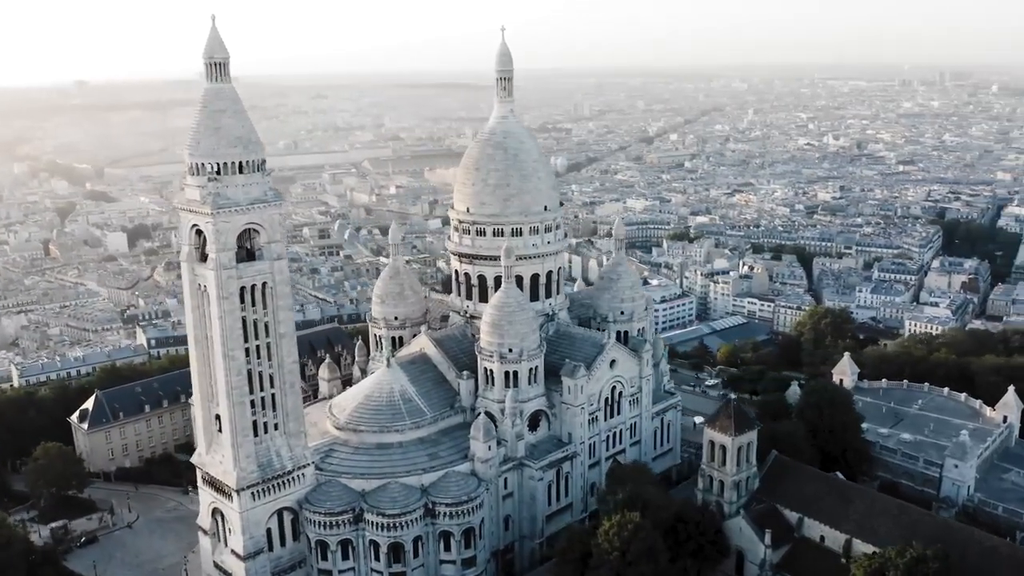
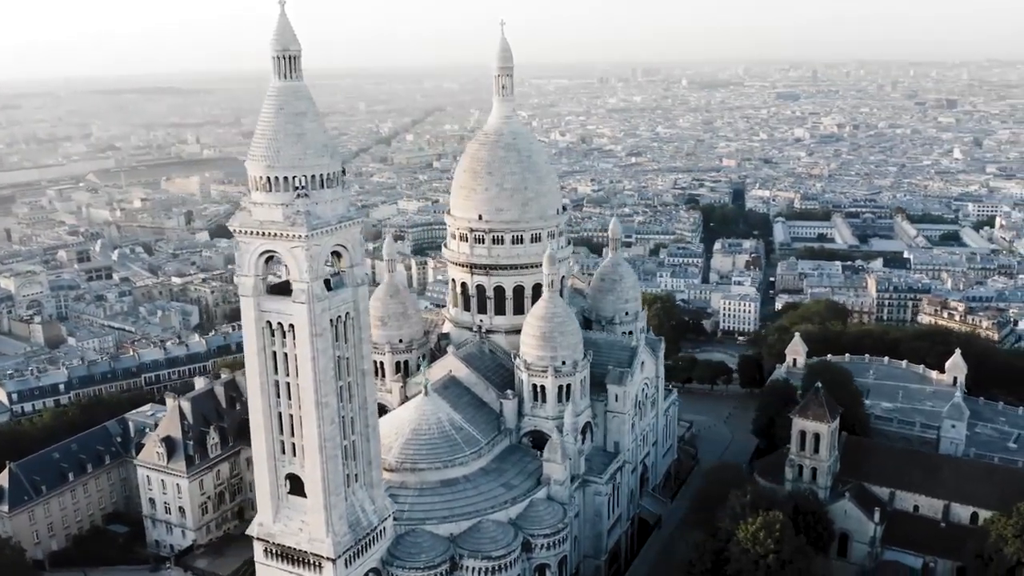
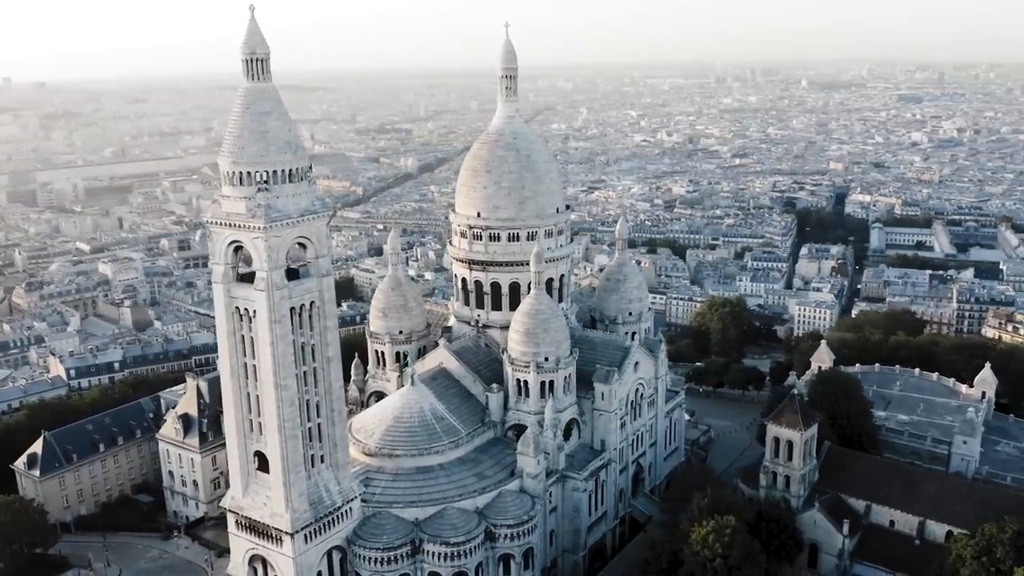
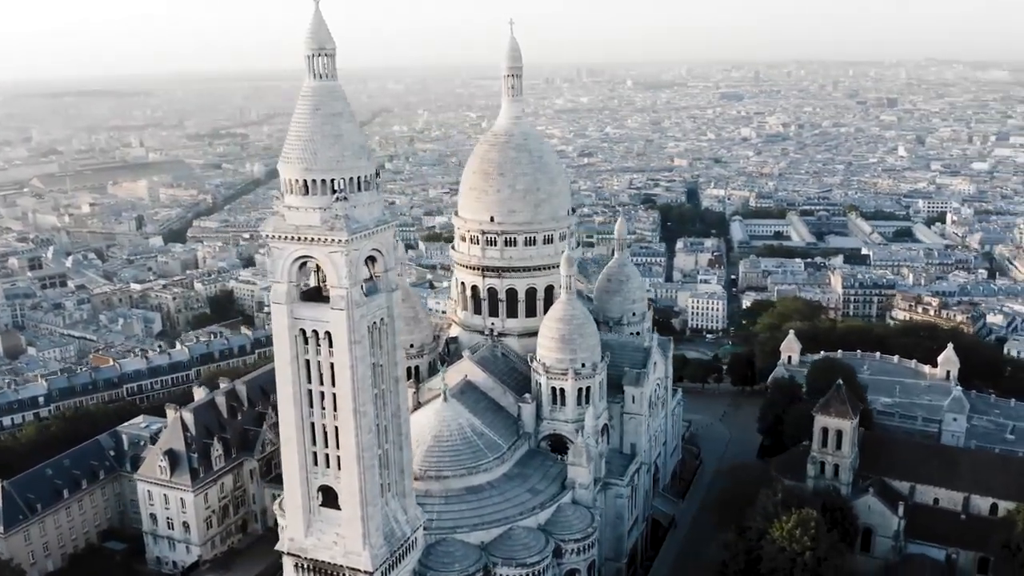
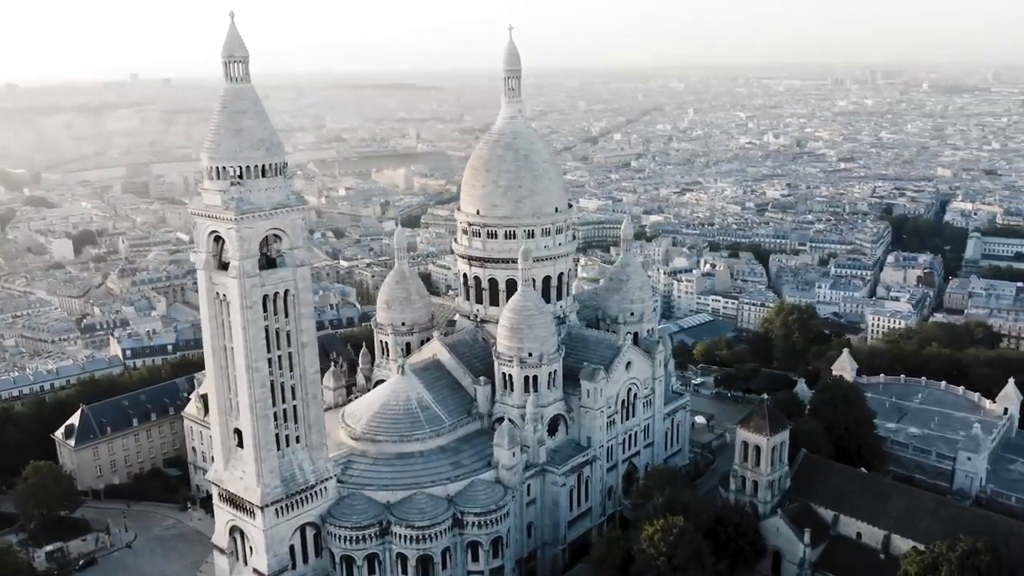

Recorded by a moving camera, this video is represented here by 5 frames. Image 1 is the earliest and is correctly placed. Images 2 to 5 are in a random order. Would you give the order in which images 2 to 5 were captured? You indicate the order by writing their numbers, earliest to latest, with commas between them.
5, 3, 2, 4
